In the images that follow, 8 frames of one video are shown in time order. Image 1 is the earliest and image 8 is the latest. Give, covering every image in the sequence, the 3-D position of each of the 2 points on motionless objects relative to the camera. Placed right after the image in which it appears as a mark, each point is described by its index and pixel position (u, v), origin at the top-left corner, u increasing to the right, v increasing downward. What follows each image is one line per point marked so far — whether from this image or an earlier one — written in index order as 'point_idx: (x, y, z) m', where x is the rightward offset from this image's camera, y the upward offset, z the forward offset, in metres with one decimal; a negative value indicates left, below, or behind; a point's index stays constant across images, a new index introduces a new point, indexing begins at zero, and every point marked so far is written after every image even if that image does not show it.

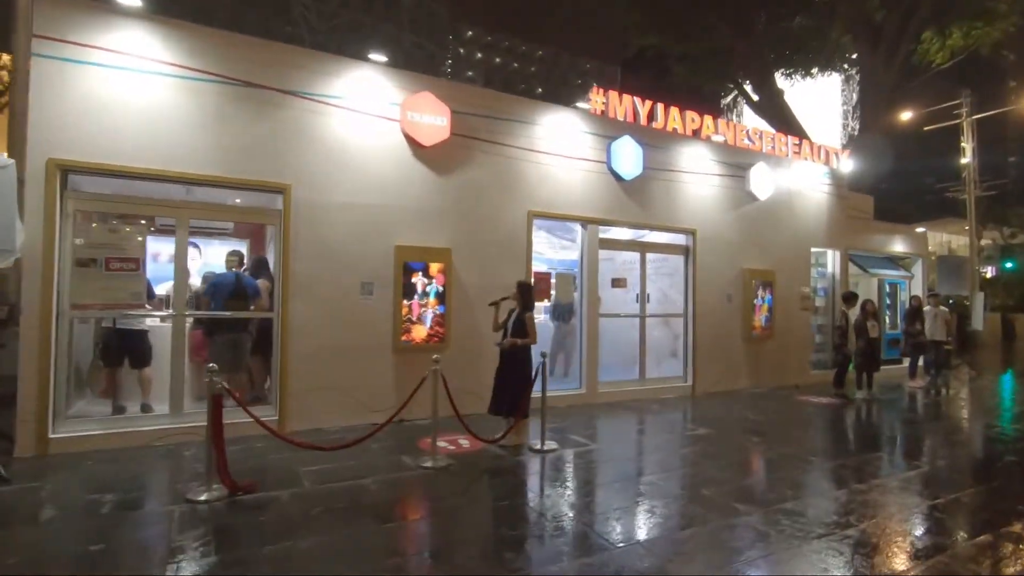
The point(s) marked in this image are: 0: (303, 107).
0: (-2.8, +2.5, +7.4) m
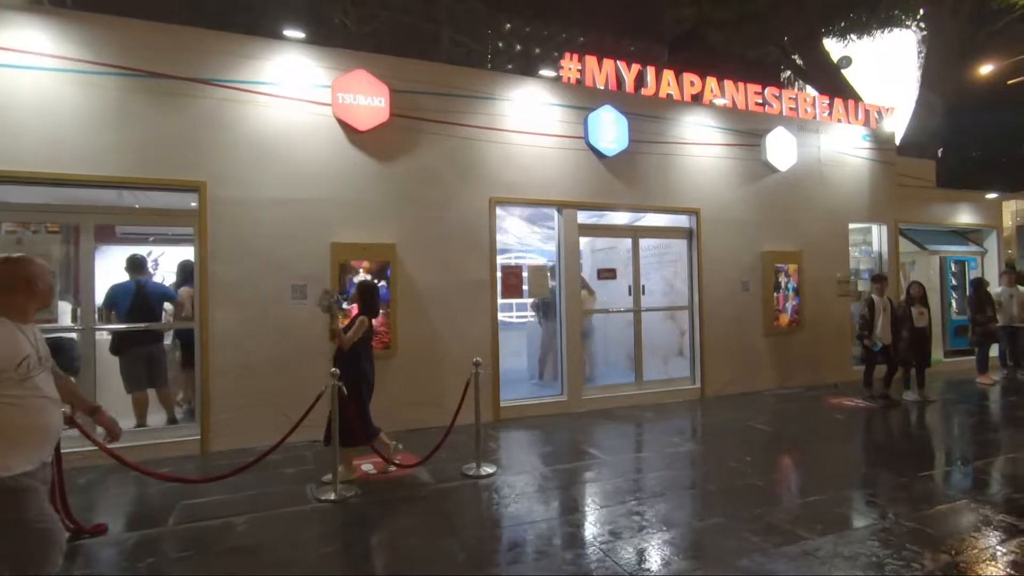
0: (-3.7, +2.4, +6.7) m
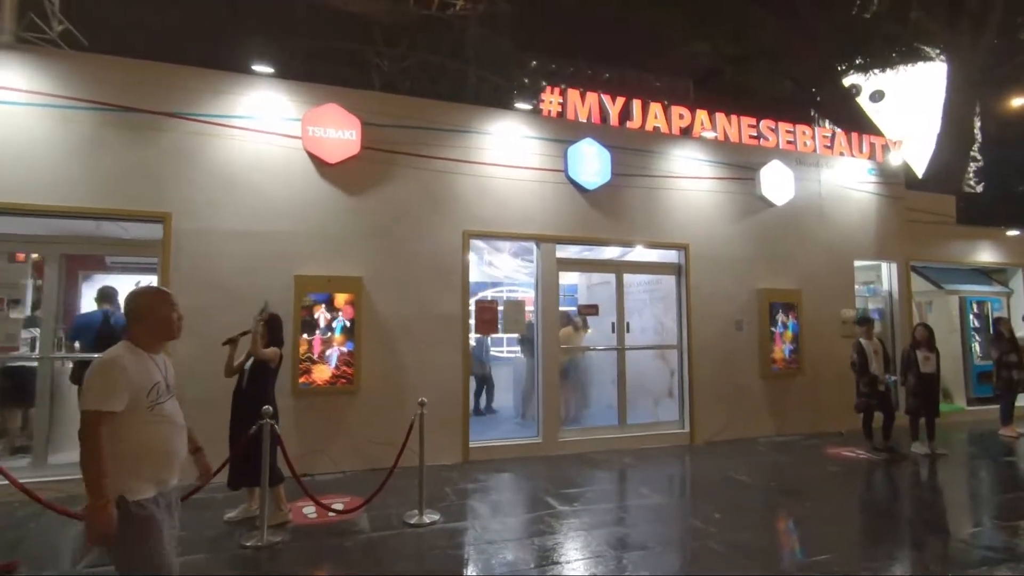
0: (-4.1, +2.0, +6.8) m
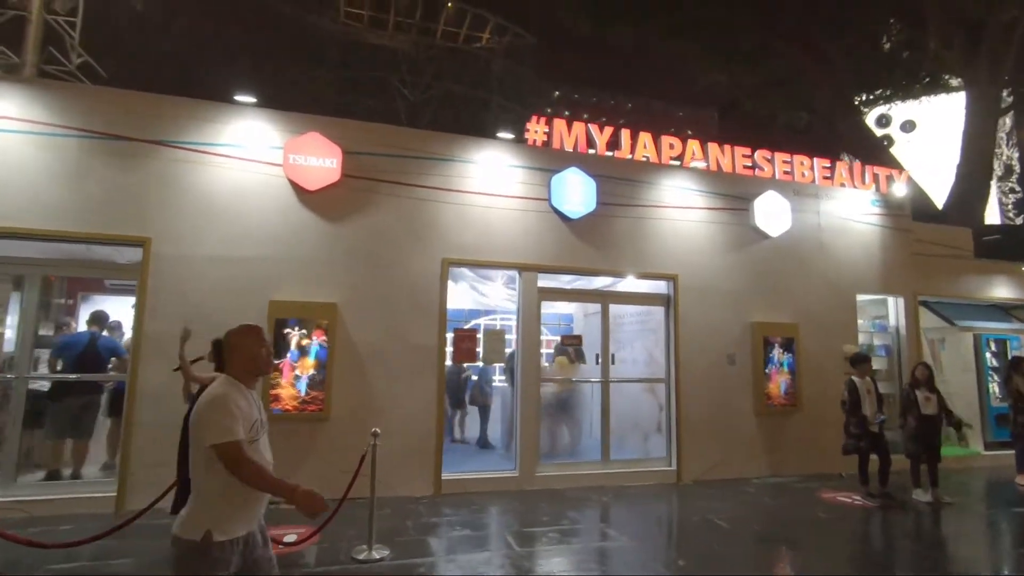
0: (-4.4, +1.7, +7.0) m
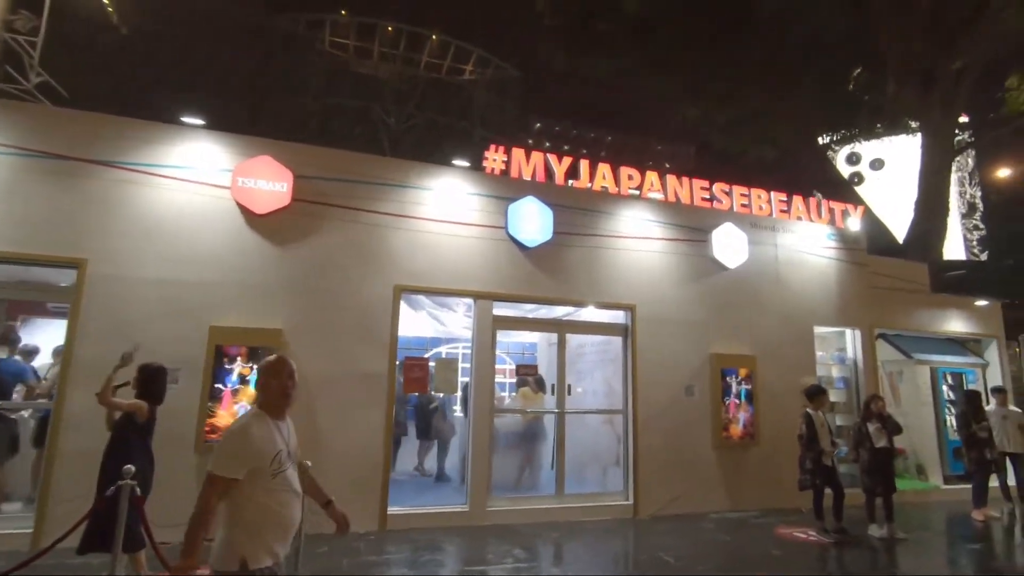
0: (-5.0, +1.4, +6.8) m
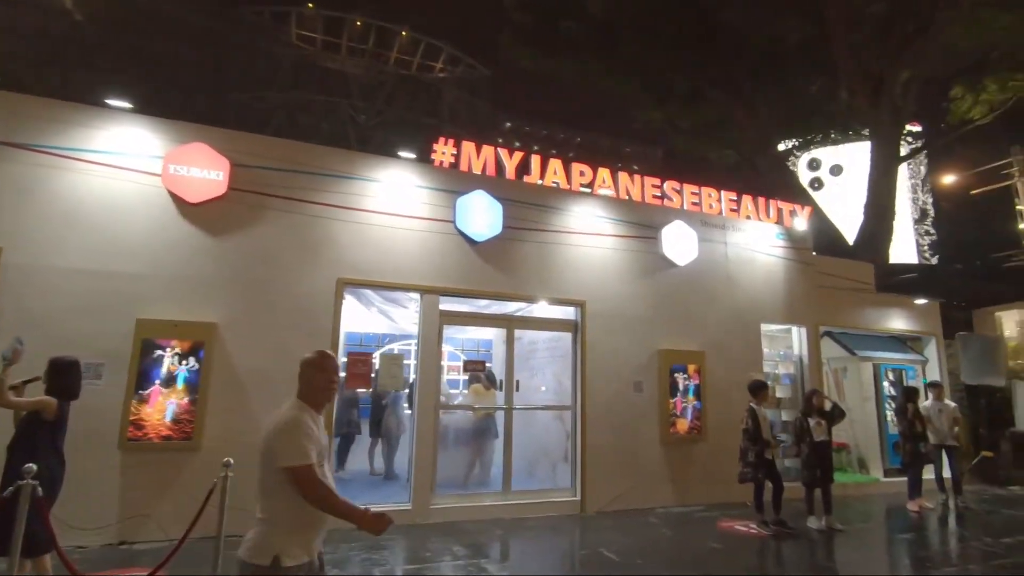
0: (-5.7, +1.5, +6.5) m
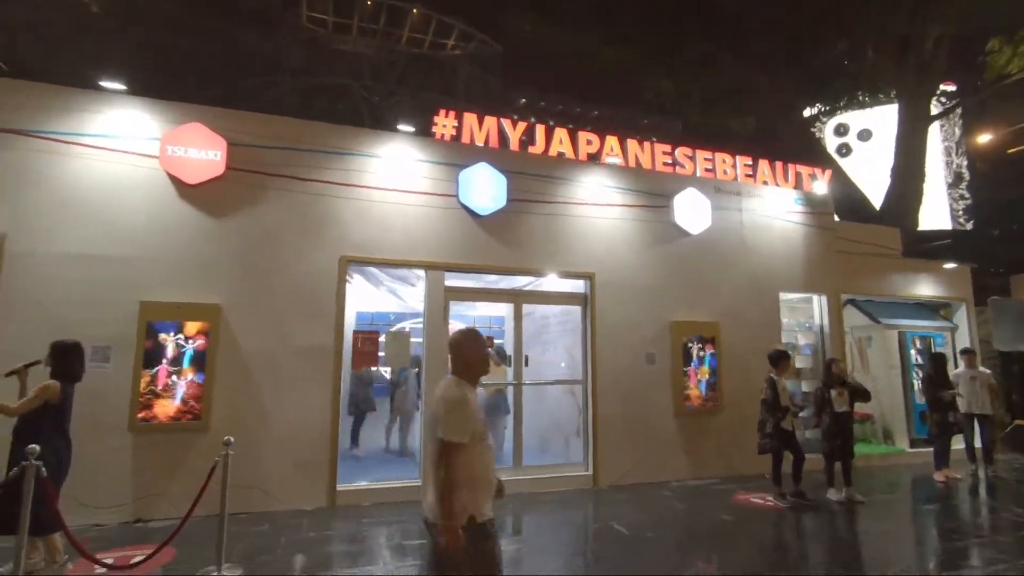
0: (-5.7, +1.7, +6.5) m
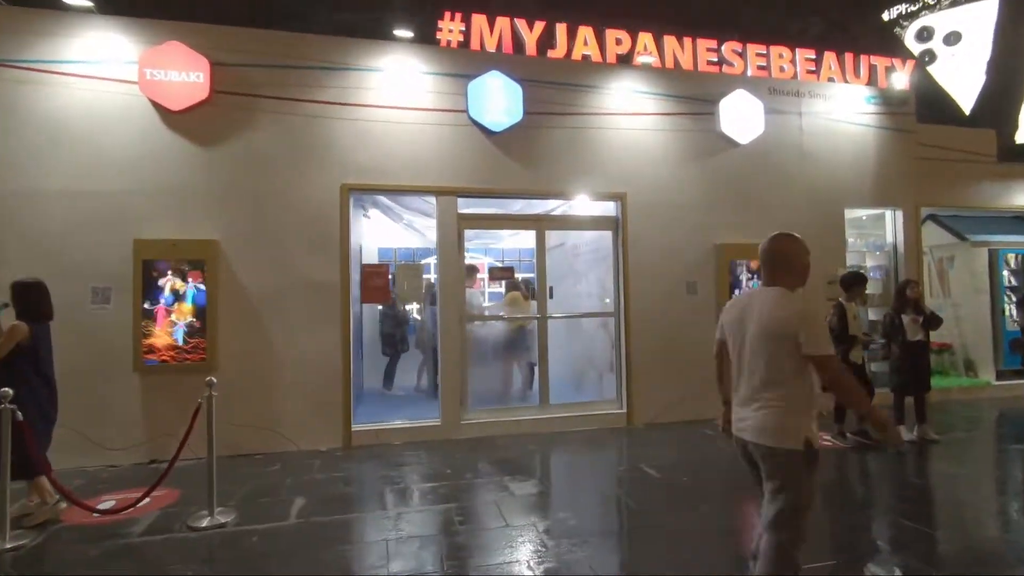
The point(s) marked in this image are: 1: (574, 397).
0: (-5.6, +2.4, +6.1) m
1: (+0.9, -1.6, +7.8) m
